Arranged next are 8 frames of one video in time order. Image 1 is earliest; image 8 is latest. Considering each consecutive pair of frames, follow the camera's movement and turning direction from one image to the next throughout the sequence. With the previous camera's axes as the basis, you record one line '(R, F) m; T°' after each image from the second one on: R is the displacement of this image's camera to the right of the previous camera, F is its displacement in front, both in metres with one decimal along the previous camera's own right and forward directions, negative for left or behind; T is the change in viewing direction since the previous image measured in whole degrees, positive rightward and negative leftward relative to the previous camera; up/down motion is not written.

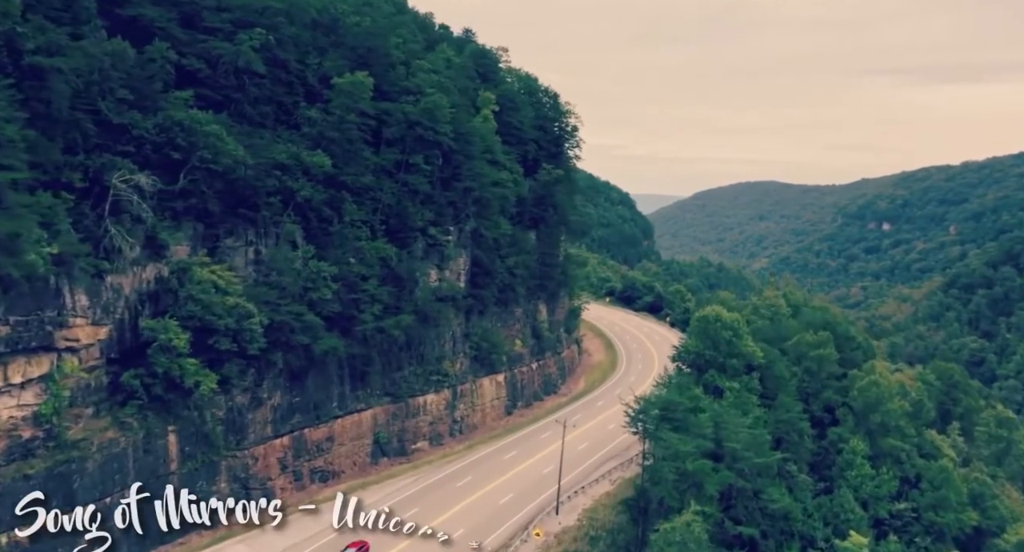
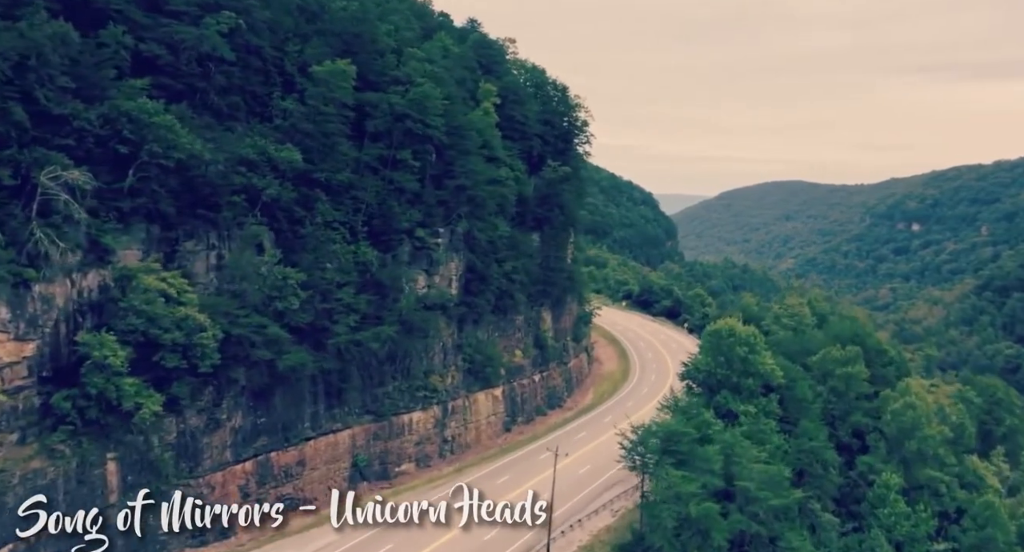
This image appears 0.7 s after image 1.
(+1.5, +4.7) m; -1°
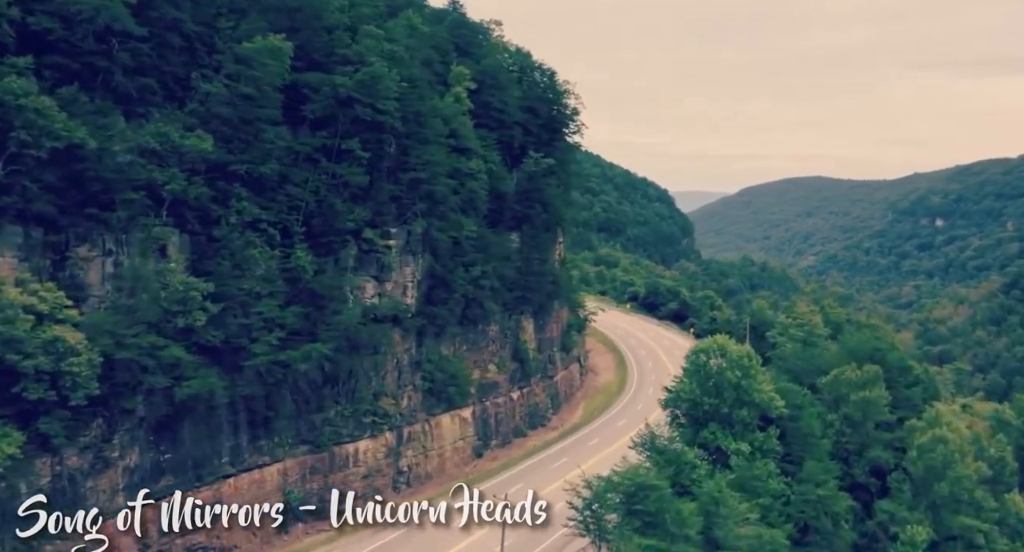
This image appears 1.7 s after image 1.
(+2.5, +6.5) m; -1°
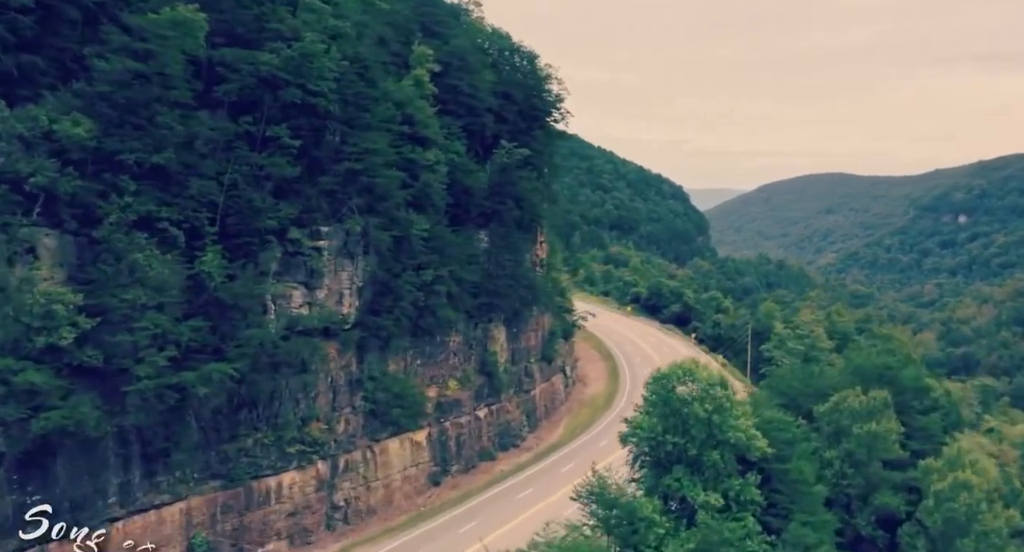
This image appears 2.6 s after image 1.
(+2.6, +5.8) m; -1°
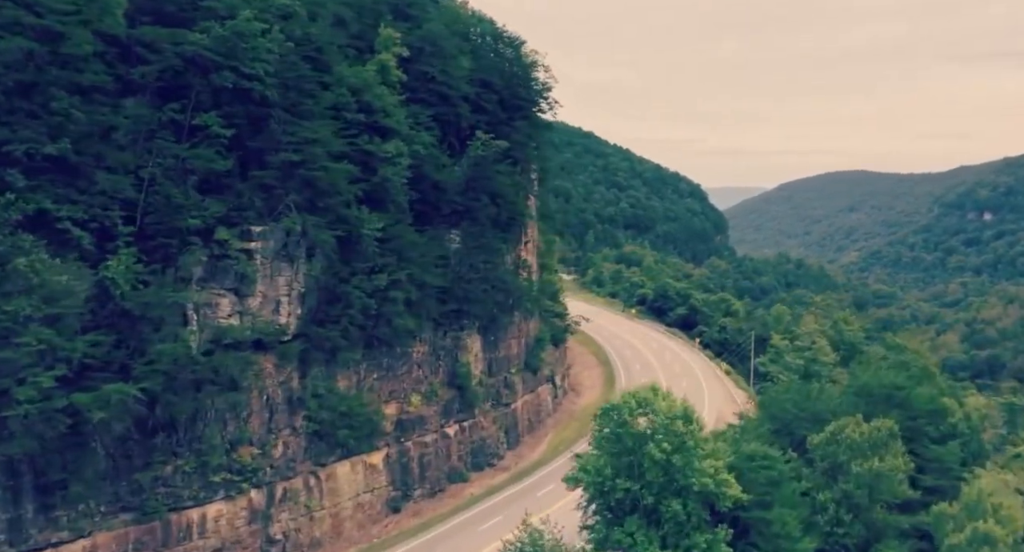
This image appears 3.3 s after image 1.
(+2.1, +4.4) m; -1°
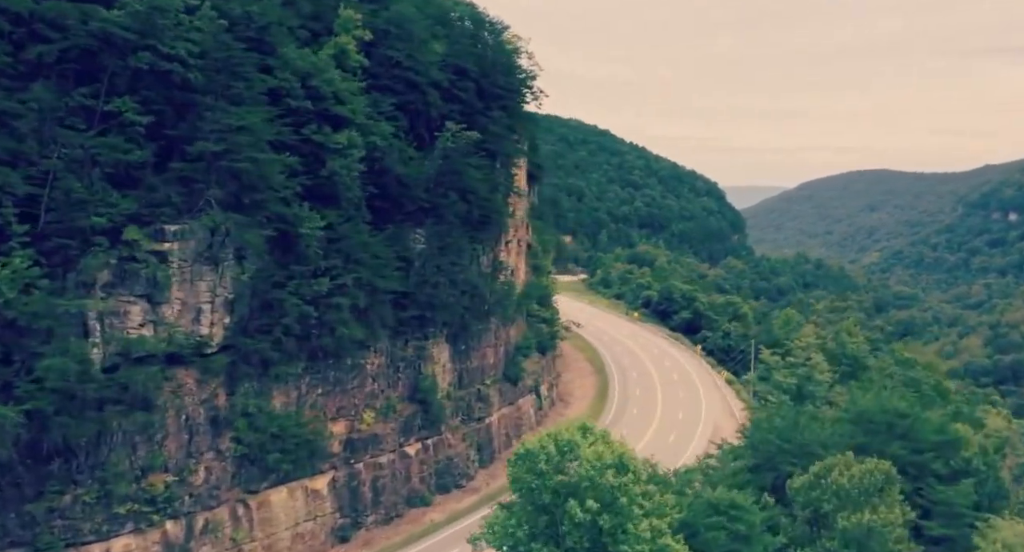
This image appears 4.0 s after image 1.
(+2.1, +4.0) m; -1°
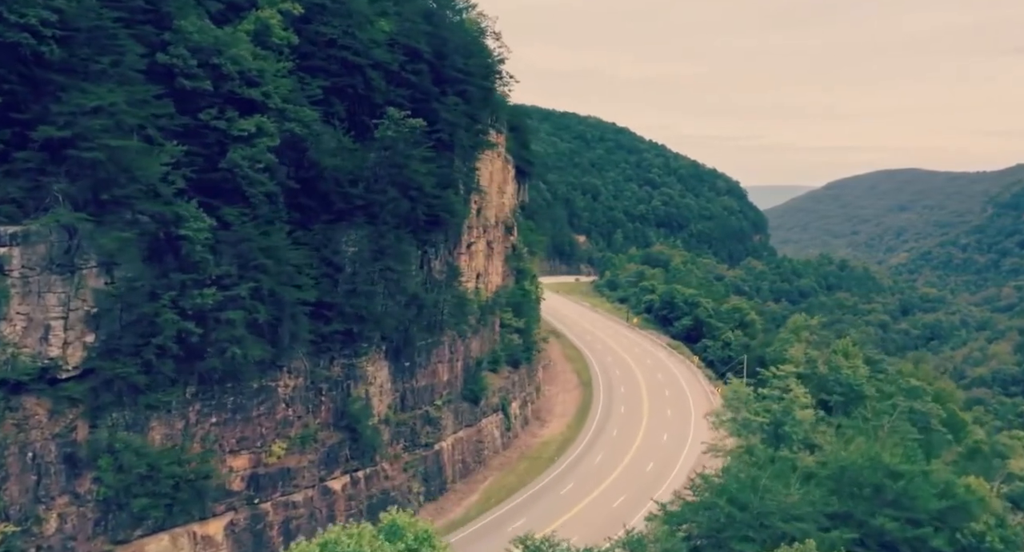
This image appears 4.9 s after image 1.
(+2.9, +5.3) m; -1°
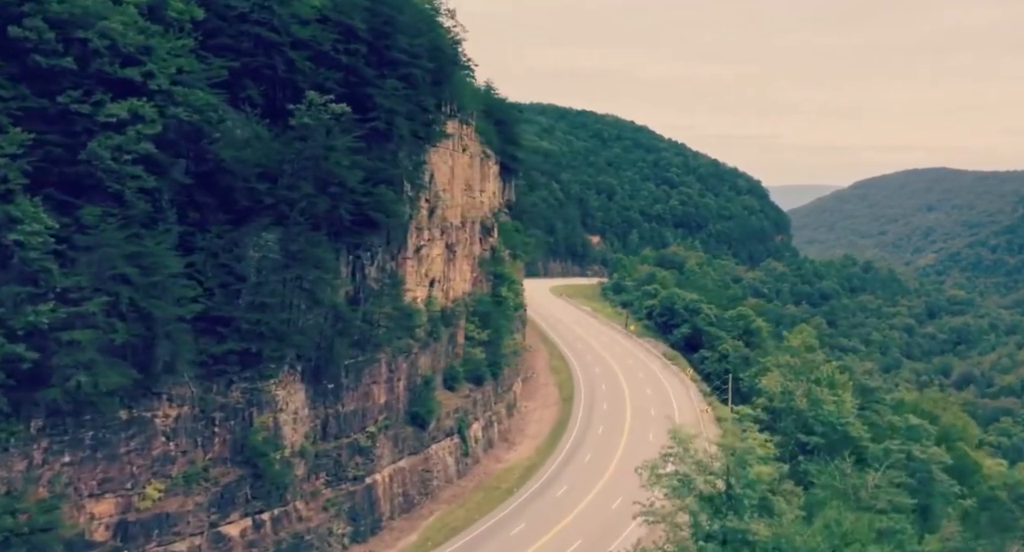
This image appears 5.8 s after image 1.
(+2.9, +5.0) m; -1°
